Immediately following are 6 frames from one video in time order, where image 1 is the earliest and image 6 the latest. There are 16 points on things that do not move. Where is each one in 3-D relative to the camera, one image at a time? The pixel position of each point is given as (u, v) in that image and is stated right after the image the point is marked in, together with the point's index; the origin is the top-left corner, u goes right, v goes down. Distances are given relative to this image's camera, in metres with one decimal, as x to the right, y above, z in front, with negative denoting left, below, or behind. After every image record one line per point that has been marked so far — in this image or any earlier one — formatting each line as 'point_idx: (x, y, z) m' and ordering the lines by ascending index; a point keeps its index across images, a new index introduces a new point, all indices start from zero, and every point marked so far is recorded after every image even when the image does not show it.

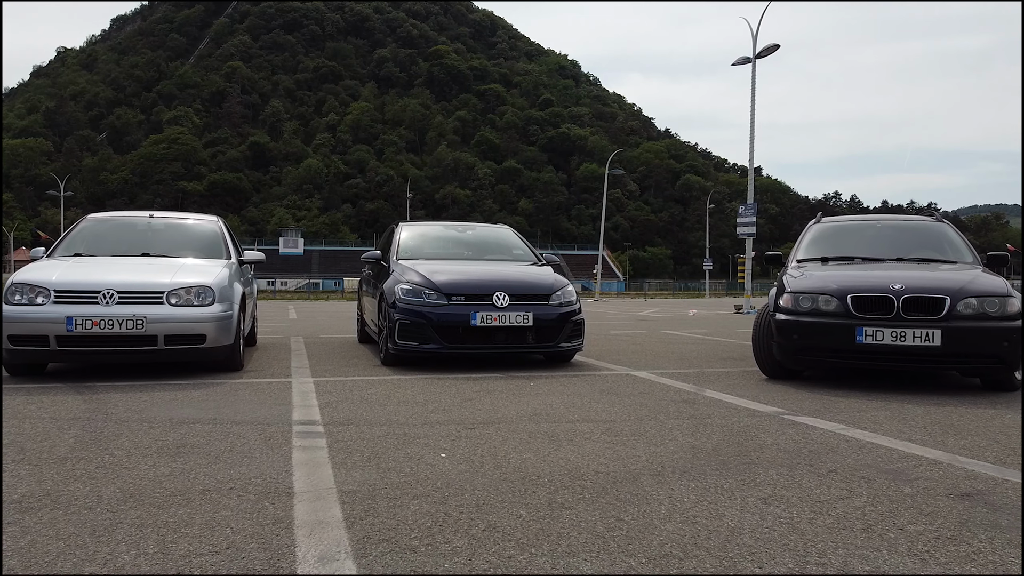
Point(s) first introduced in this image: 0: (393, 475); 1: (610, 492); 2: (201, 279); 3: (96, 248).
0: (-0.8, -1.2, +3.2) m
1: (+0.6, -1.2, +2.9) m
2: (-4.0, +0.1, +6.4) m
3: (-6.1, +0.6, +7.3) m
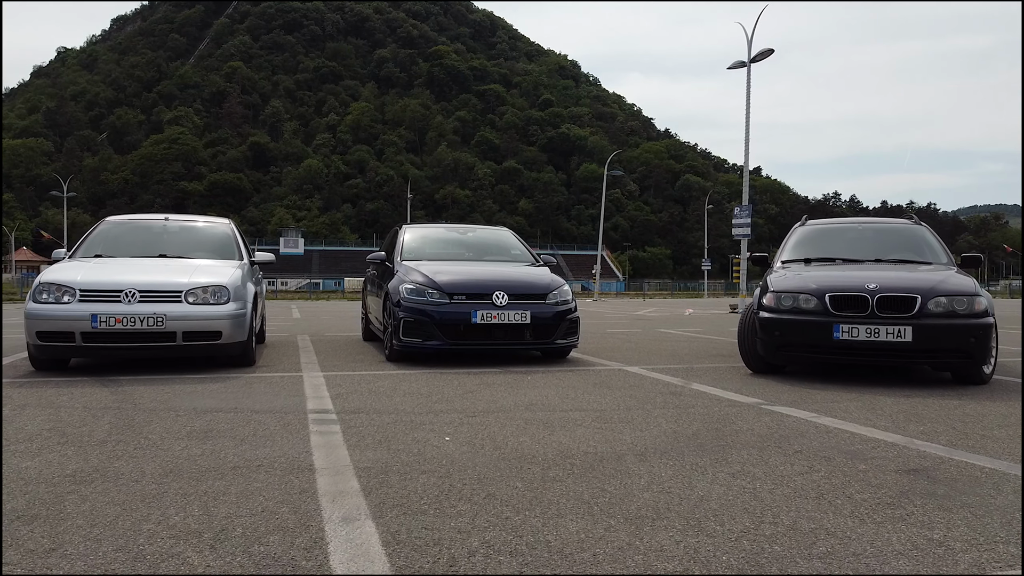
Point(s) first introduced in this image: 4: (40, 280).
0: (-0.8, -1.2, +3.6) m
1: (+0.6, -1.2, +3.3) m
2: (-4.0, +0.1, +6.8) m
3: (-6.1, +0.6, +7.7) m
4: (-6.1, +0.1, +6.4) m
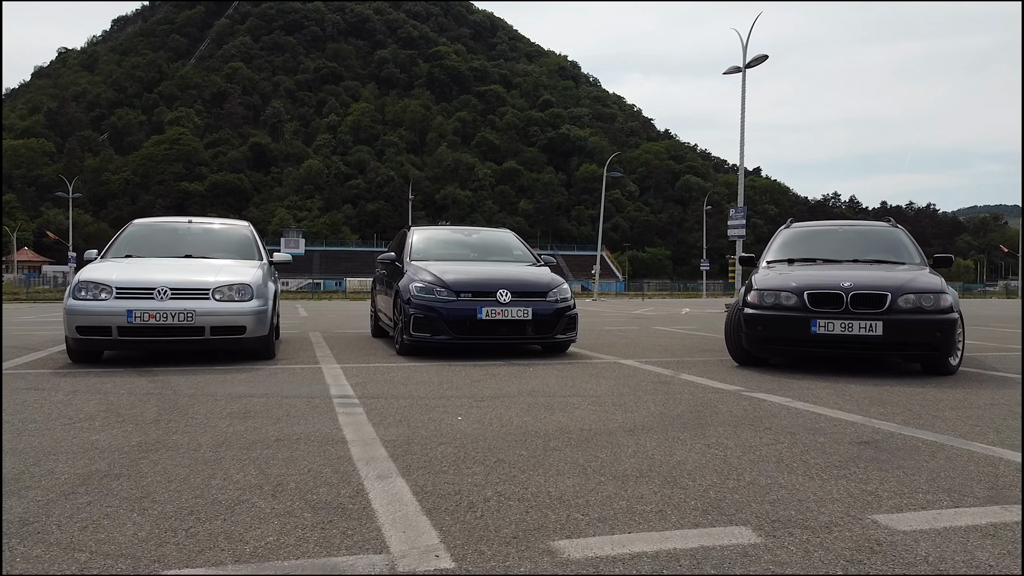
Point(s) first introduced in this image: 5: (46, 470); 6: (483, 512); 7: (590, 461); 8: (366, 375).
0: (-0.8, -1.2, +4.1) m
1: (+0.6, -1.2, +3.8) m
2: (-4.0, +0.1, +7.3) m
3: (-6.1, +0.6, +8.2) m
4: (-6.0, +0.1, +6.9) m
5: (-3.0, -1.2, +3.2) m
6: (-0.2, -1.2, +2.7) m
7: (+0.5, -1.2, +3.4) m
8: (-1.9, -1.1, +6.3) m
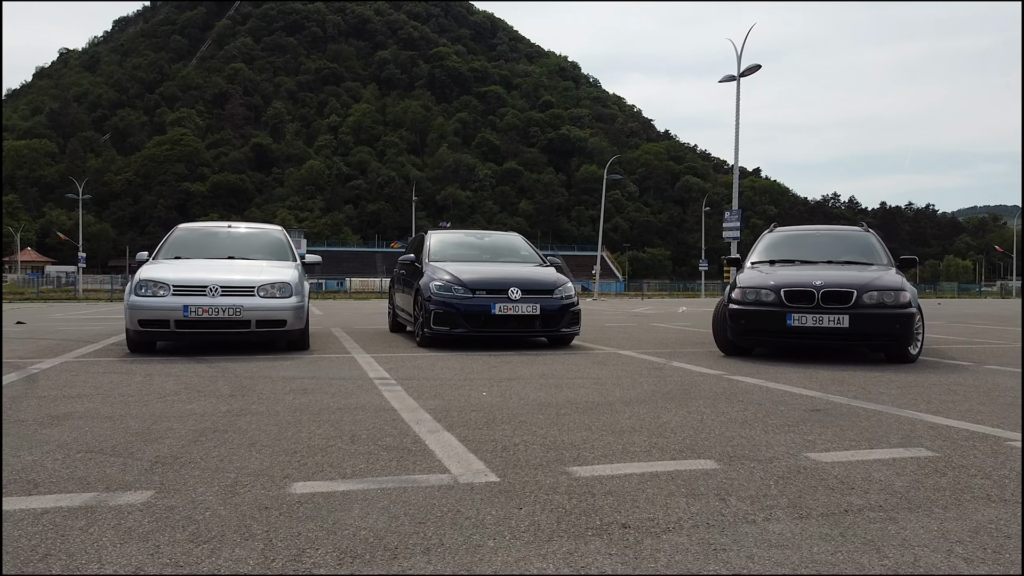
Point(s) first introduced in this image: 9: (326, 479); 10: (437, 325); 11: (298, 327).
0: (-0.6, -1.1, +5.0) m
1: (+0.8, -1.1, +4.7) m
2: (-3.8, +0.2, +8.2) m
3: (-5.9, +0.7, +9.1) m
4: (-5.9, +0.2, +7.8) m
5: (-2.8, -1.1, +4.1) m
6: (0.0, -1.2, +3.5) m
7: (+0.7, -1.1, +4.2) m
8: (-1.7, -1.1, +7.2) m
9: (-1.1, -1.2, +3.1) m
10: (-1.3, -0.6, +8.5) m
11: (-3.5, -0.6, +8.1) m
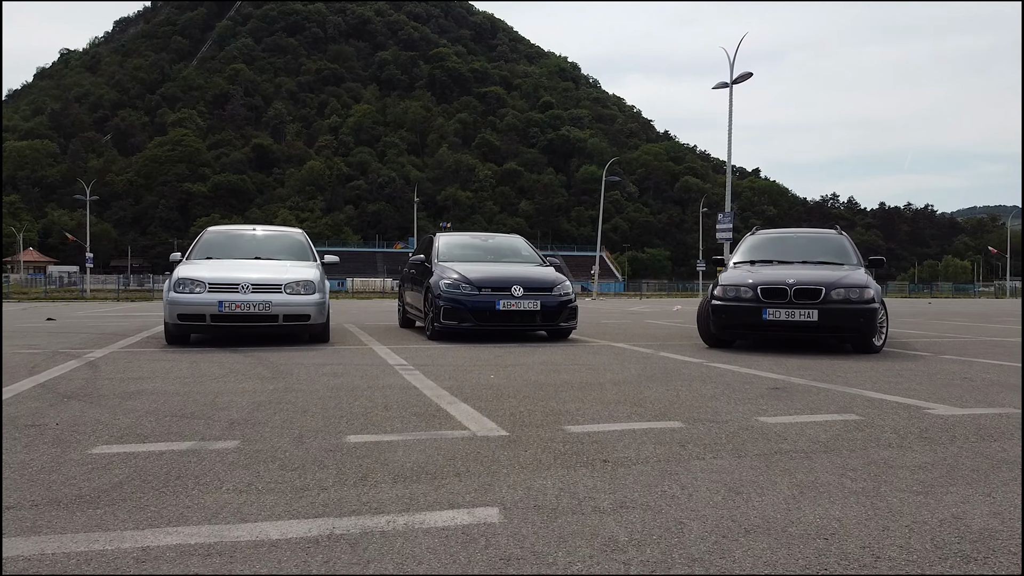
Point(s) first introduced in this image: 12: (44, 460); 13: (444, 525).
0: (-0.5, -1.1, +5.8) m
1: (+0.8, -1.1, +5.5) m
2: (-3.7, +0.2, +8.9) m
3: (-5.8, +0.7, +9.9) m
4: (-5.8, +0.2, +8.6) m
5: (-2.8, -1.1, +4.9) m
6: (+0.1, -1.1, +4.3) m
7: (+0.7, -1.1, +5.0) m
8: (-1.6, -1.0, +8.0) m
9: (-1.1, -1.1, +3.9) m
10: (-1.2, -0.6, +9.3) m
11: (-3.4, -0.6, +8.9) m
12: (-3.1, -1.1, +3.3) m
13: (-0.3, -1.2, +2.4) m
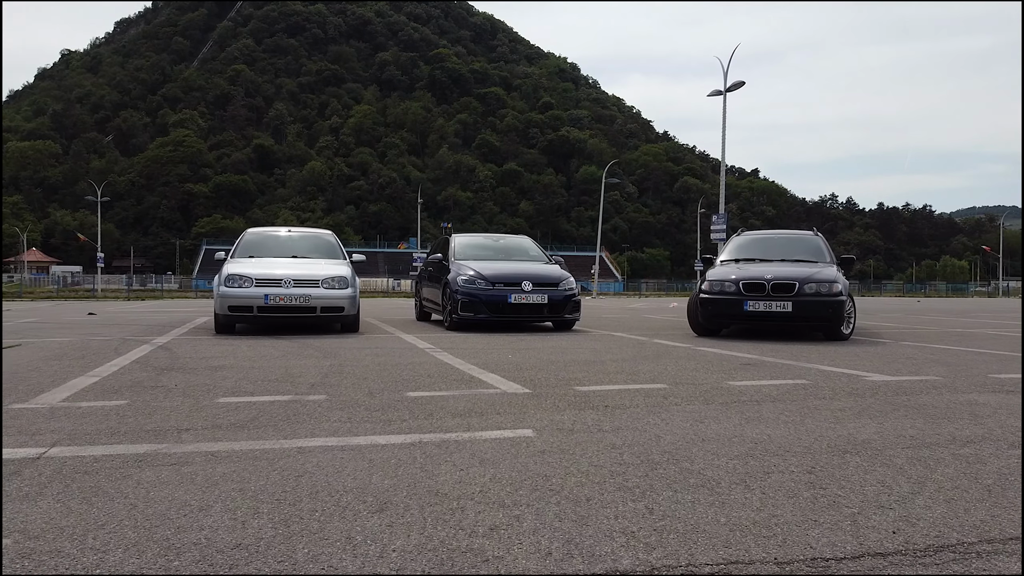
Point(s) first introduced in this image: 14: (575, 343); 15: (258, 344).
0: (-0.3, -1.0, +6.9) m
1: (+1.0, -1.0, +6.6) m
2: (-3.5, +0.3, +10.0) m
3: (-5.6, +0.8, +11.0) m
4: (-5.6, +0.3, +9.7) m
5: (-2.6, -1.0, +6.0) m
6: (+0.3, -1.0, +5.4) m
7: (+1.0, -1.0, +6.1) m
8: (-1.4, -0.9, +9.1) m
9: (-0.9, -1.0, +5.0) m
10: (-1.0, -0.5, +10.4) m
11: (-3.2, -0.5, +10.0) m
12: (-2.9, -1.0, +4.4) m
13: (-0.1, -1.1, +3.5) m
14: (+1.2, -1.0, +8.7) m
15: (-4.2, -0.9, +8.4) m
